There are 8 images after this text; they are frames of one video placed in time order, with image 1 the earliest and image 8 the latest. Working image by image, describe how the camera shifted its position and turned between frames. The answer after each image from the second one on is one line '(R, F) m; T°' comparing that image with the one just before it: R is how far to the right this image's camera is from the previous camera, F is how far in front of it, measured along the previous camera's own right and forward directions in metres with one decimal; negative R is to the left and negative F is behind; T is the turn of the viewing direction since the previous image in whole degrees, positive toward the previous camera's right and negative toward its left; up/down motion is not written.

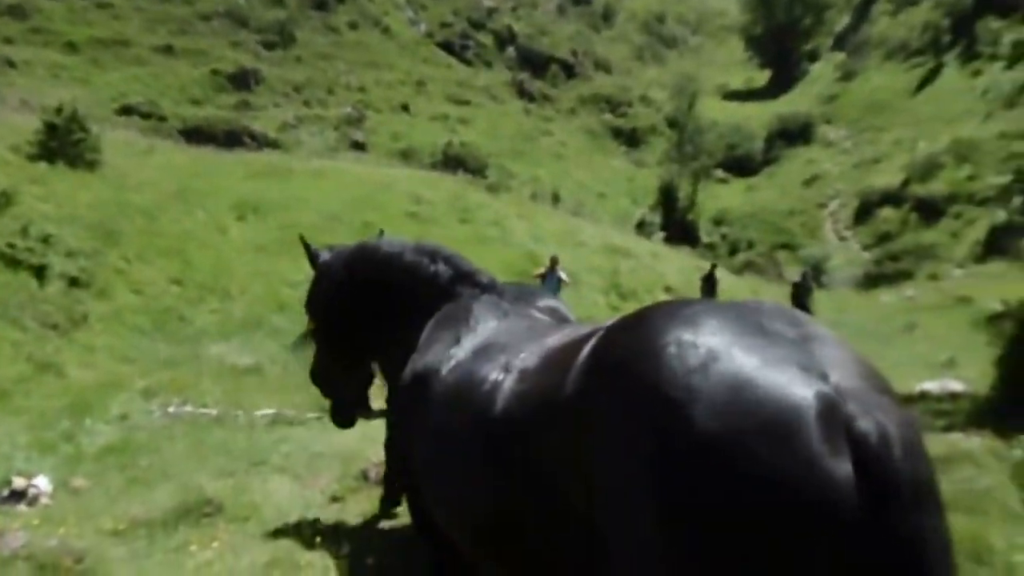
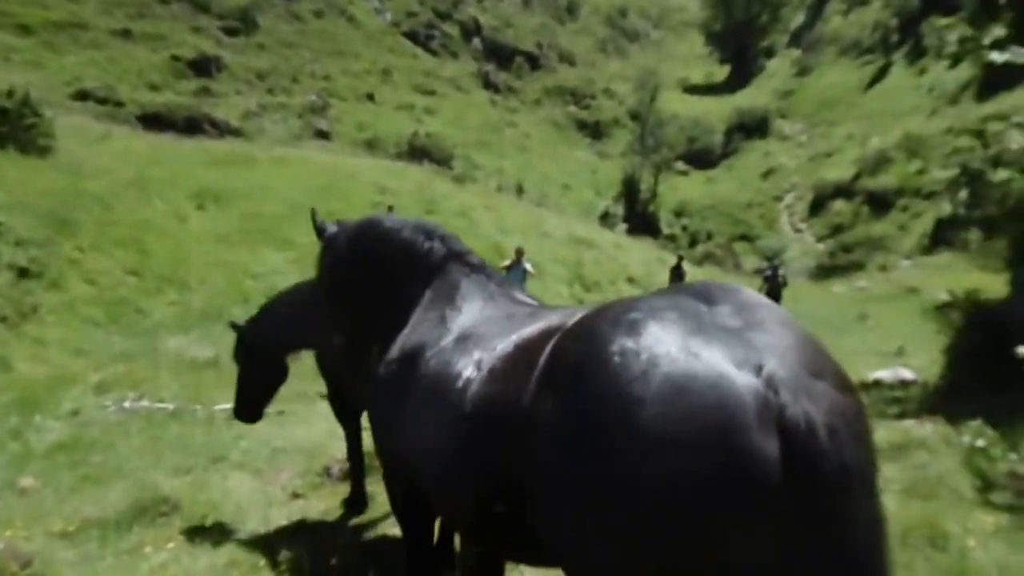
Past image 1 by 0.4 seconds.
(-0.1, -0.1) m; +2°
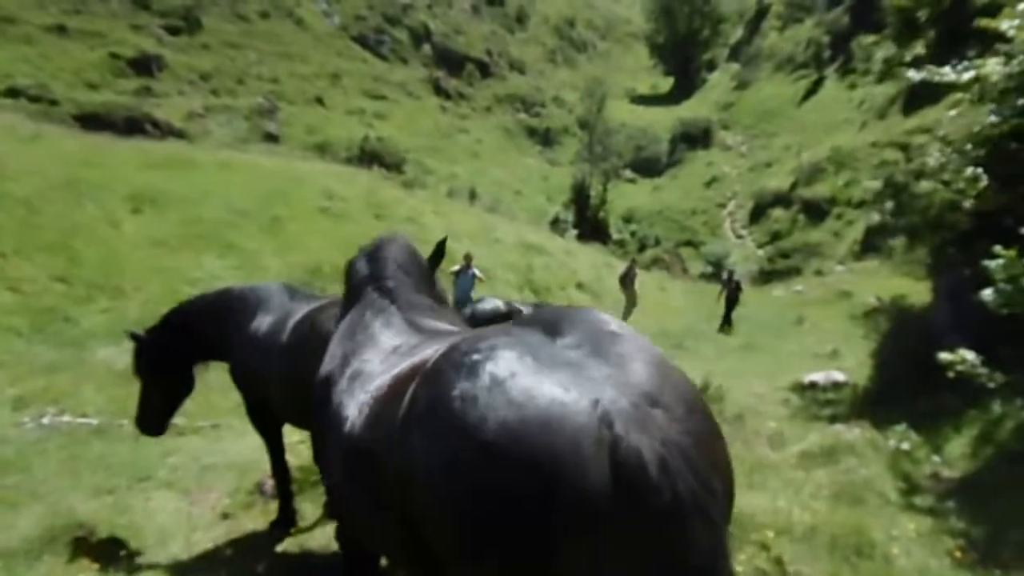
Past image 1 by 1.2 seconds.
(+0.2, 0.0) m; +3°
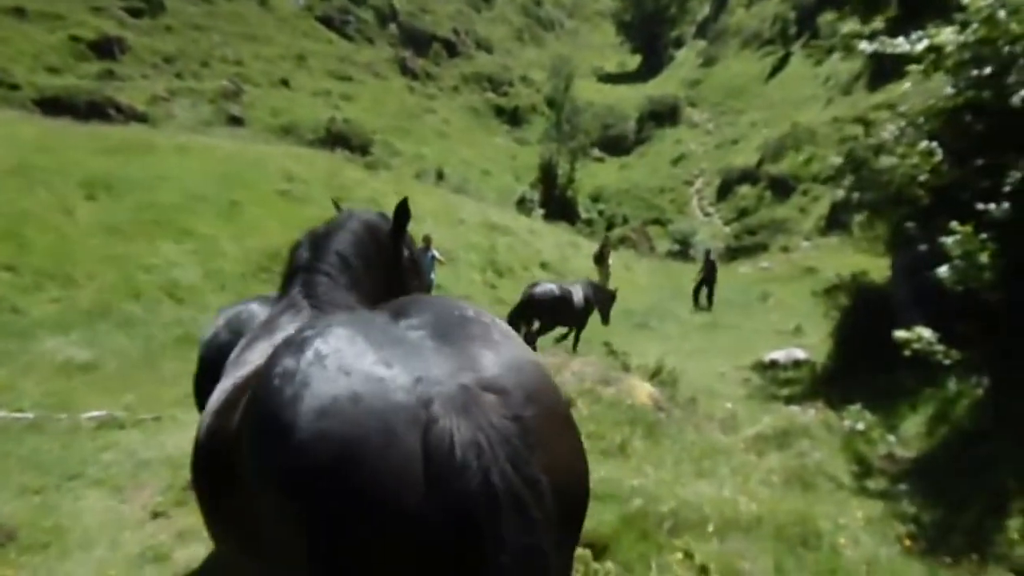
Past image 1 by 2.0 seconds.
(+0.4, +0.4) m; +2°
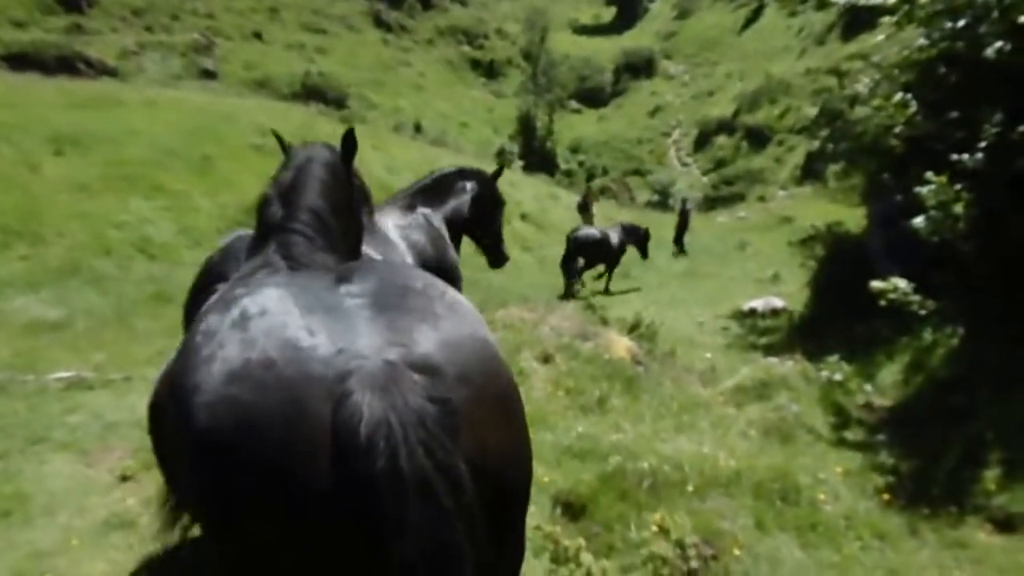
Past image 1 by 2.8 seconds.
(0.0, +0.2) m; +1°
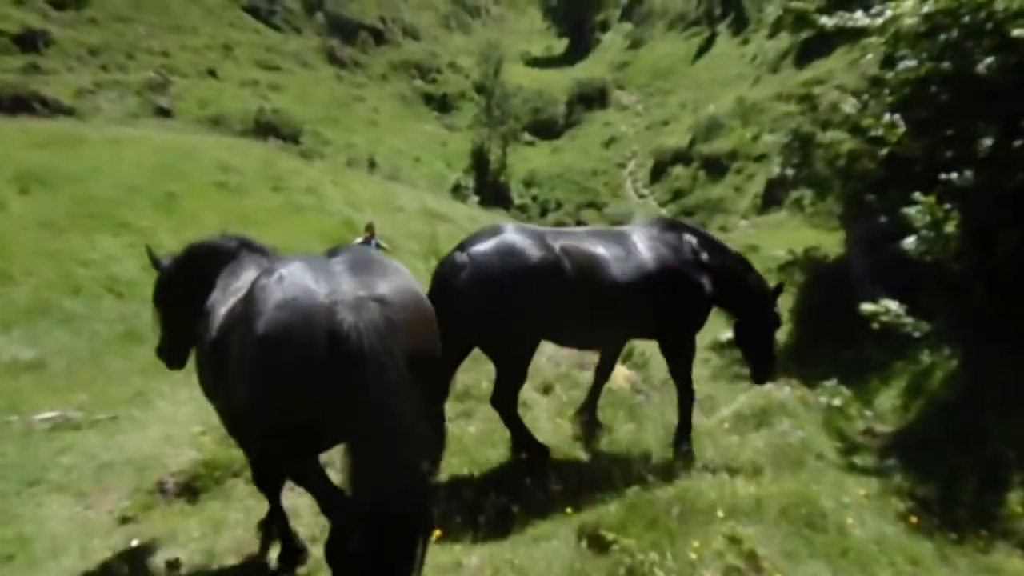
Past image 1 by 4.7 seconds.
(-0.6, +0.2) m; +3°
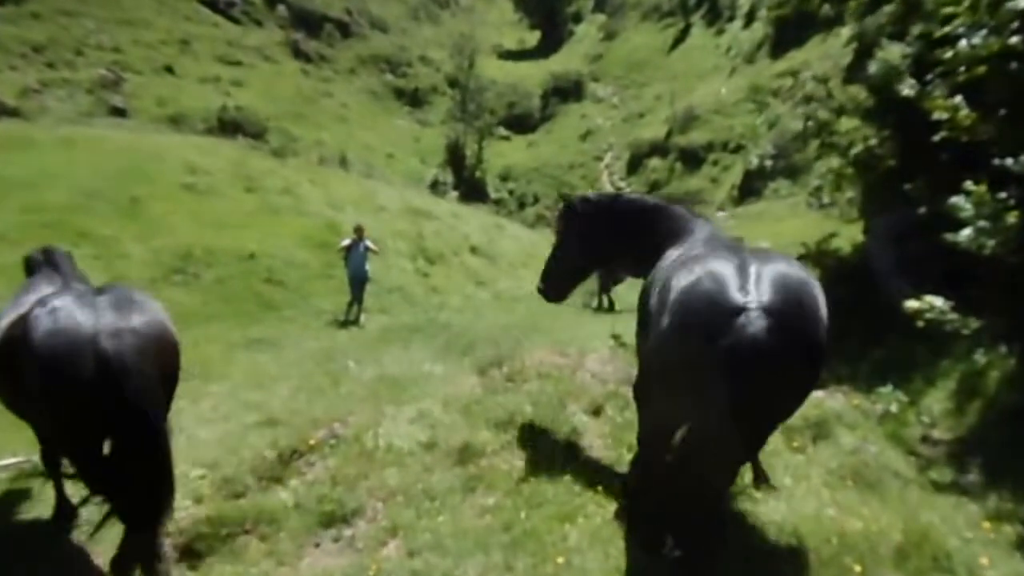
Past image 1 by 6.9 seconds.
(-0.8, +1.1) m; +1°
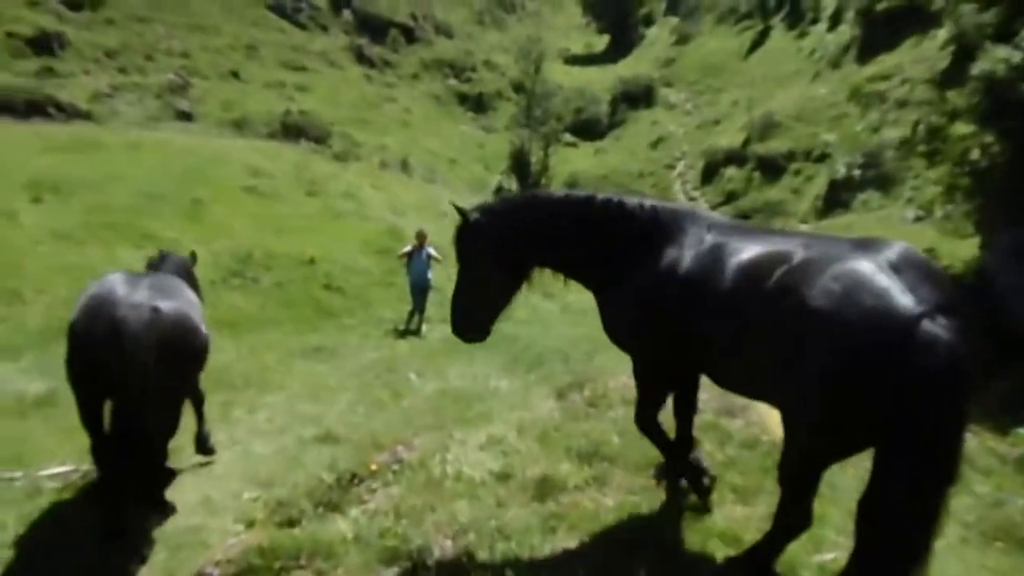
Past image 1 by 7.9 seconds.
(-0.2, +1.6) m; -4°
